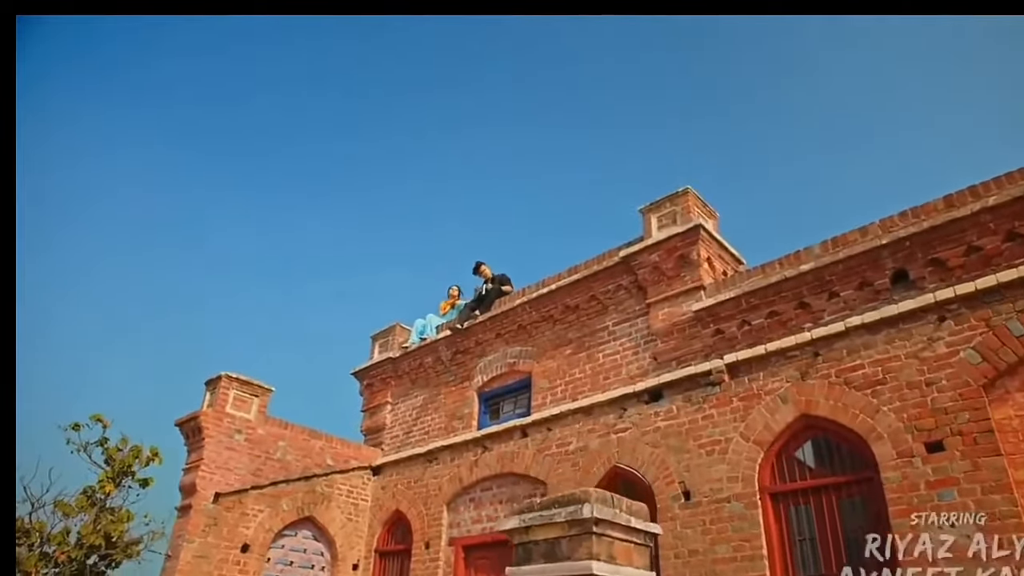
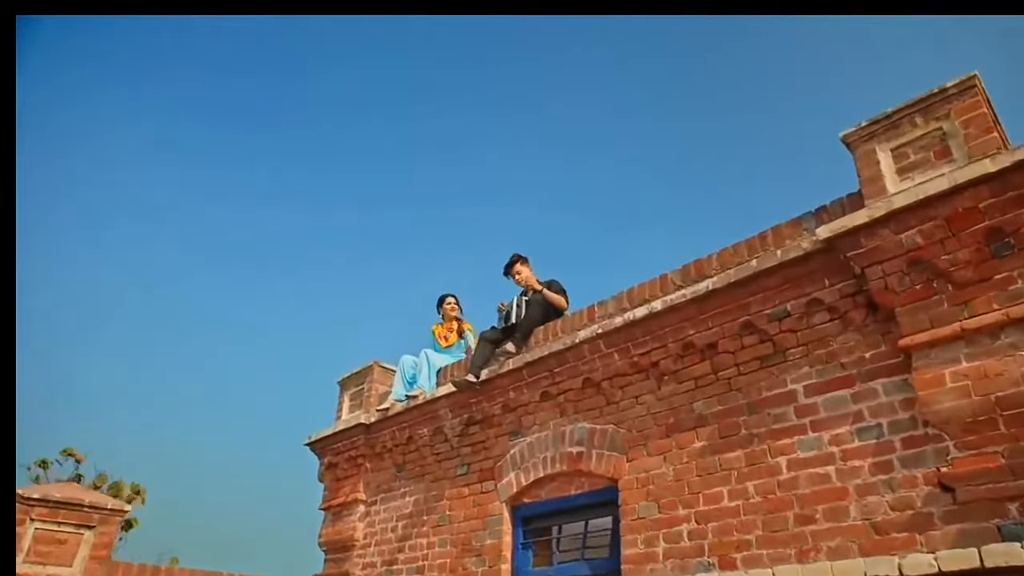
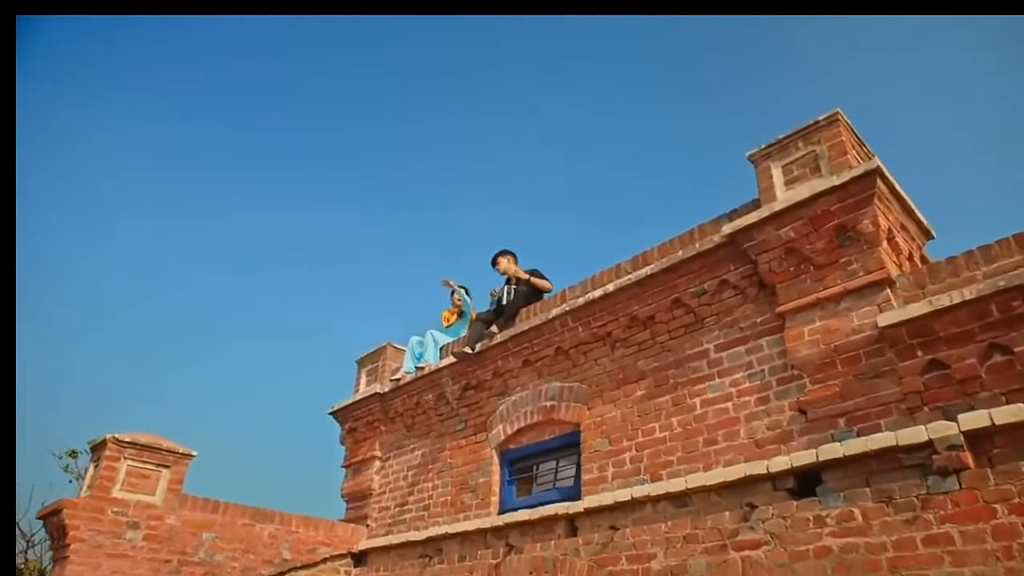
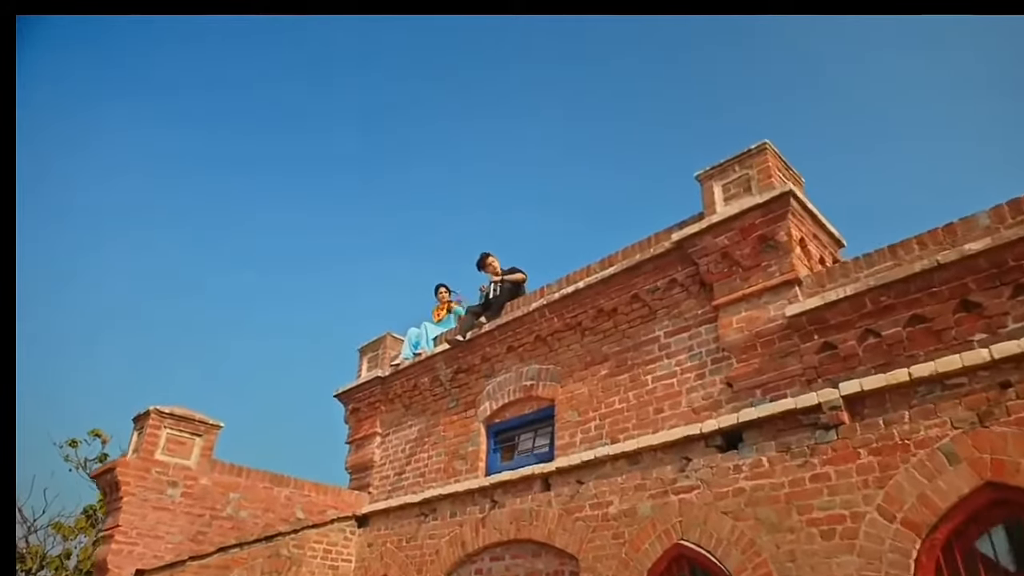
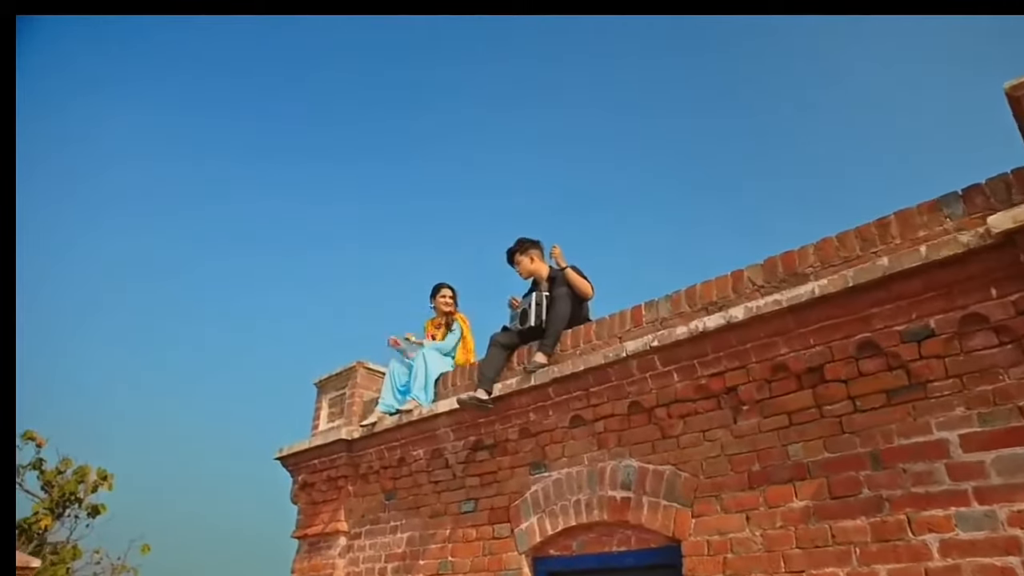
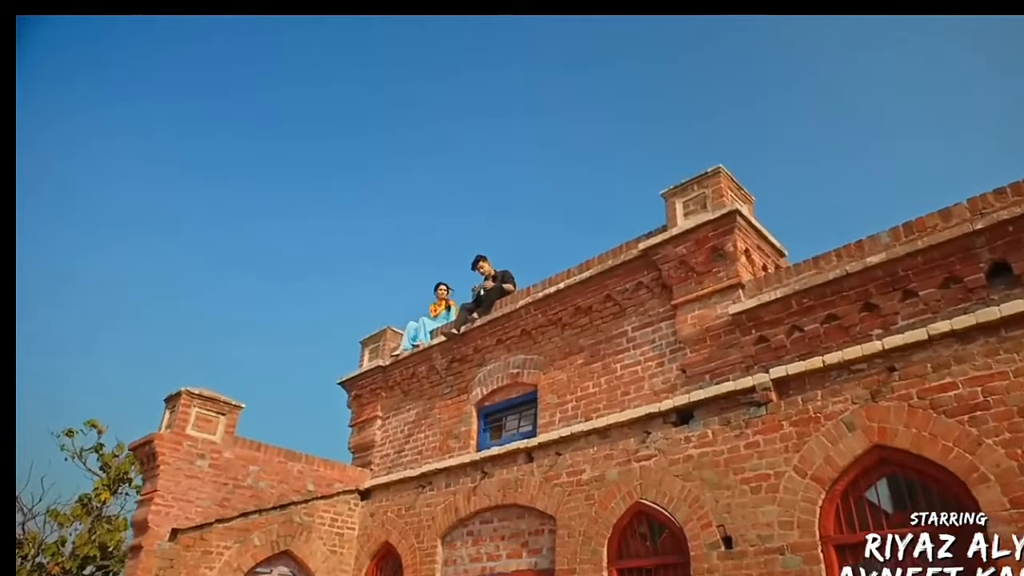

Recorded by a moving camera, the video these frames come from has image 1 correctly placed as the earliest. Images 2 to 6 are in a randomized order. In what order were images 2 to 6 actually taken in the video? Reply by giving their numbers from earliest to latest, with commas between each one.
6, 4, 3, 2, 5
